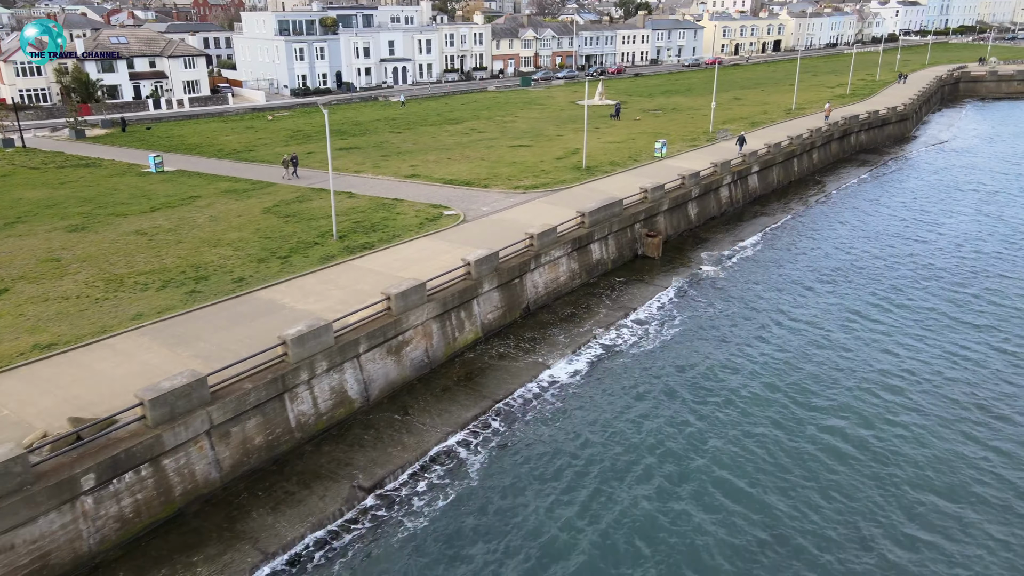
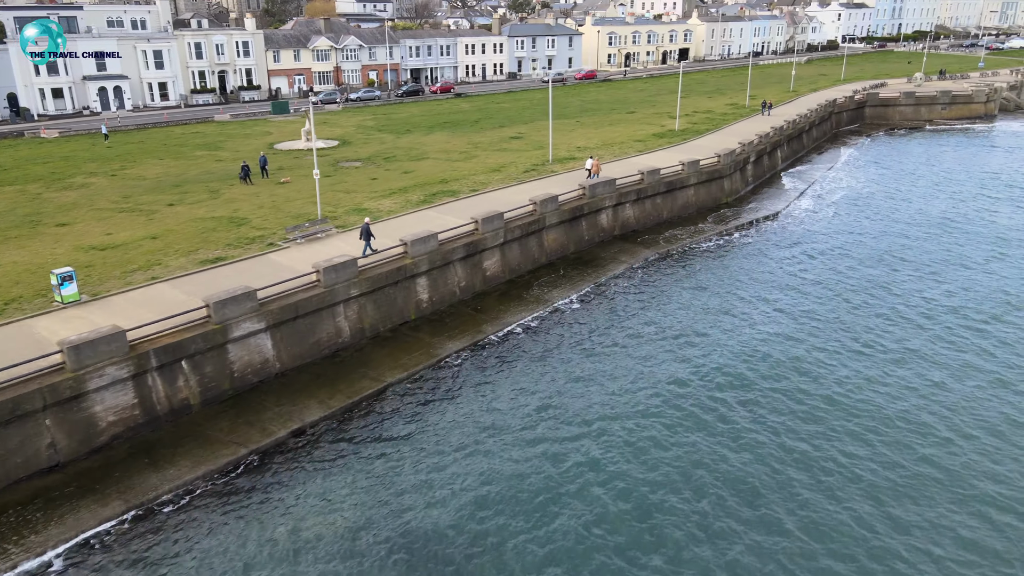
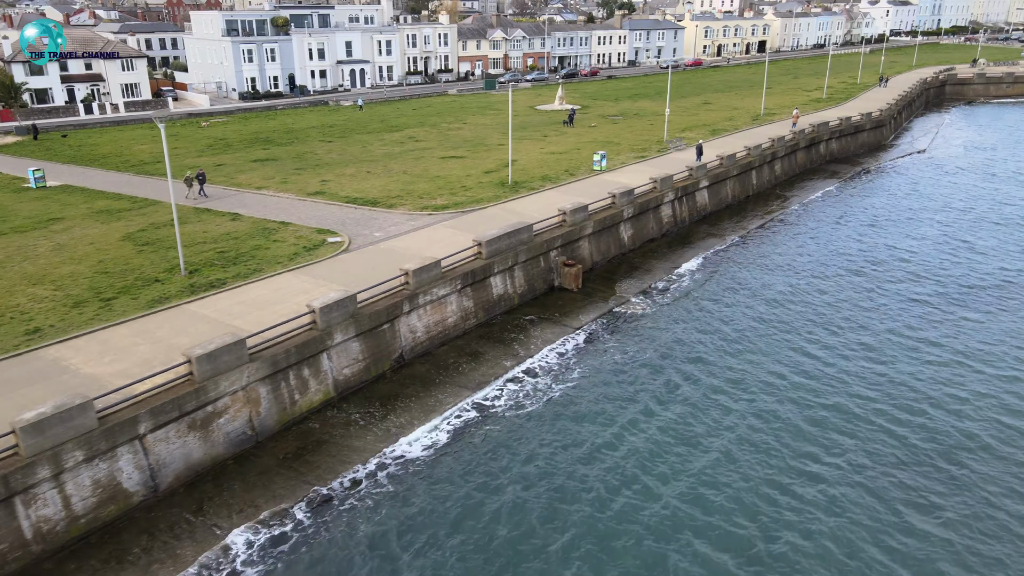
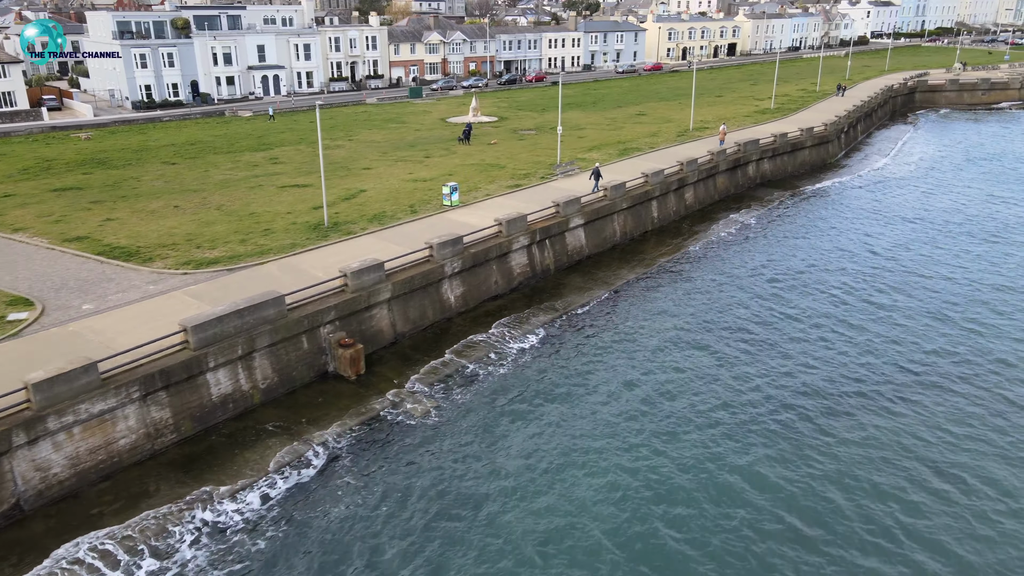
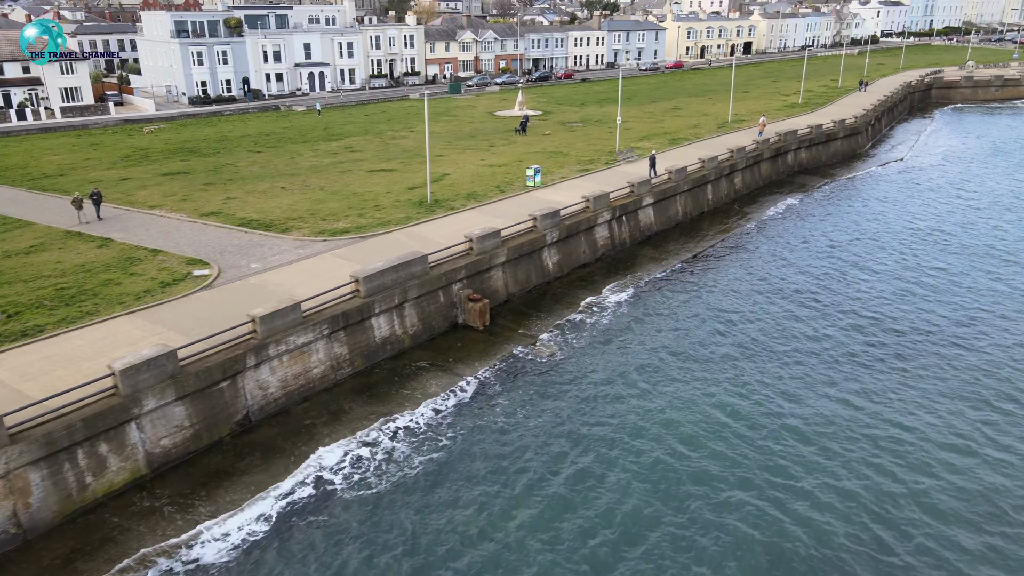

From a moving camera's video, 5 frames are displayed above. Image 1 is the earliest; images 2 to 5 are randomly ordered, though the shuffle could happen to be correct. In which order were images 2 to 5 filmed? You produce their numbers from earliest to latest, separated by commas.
3, 5, 4, 2
